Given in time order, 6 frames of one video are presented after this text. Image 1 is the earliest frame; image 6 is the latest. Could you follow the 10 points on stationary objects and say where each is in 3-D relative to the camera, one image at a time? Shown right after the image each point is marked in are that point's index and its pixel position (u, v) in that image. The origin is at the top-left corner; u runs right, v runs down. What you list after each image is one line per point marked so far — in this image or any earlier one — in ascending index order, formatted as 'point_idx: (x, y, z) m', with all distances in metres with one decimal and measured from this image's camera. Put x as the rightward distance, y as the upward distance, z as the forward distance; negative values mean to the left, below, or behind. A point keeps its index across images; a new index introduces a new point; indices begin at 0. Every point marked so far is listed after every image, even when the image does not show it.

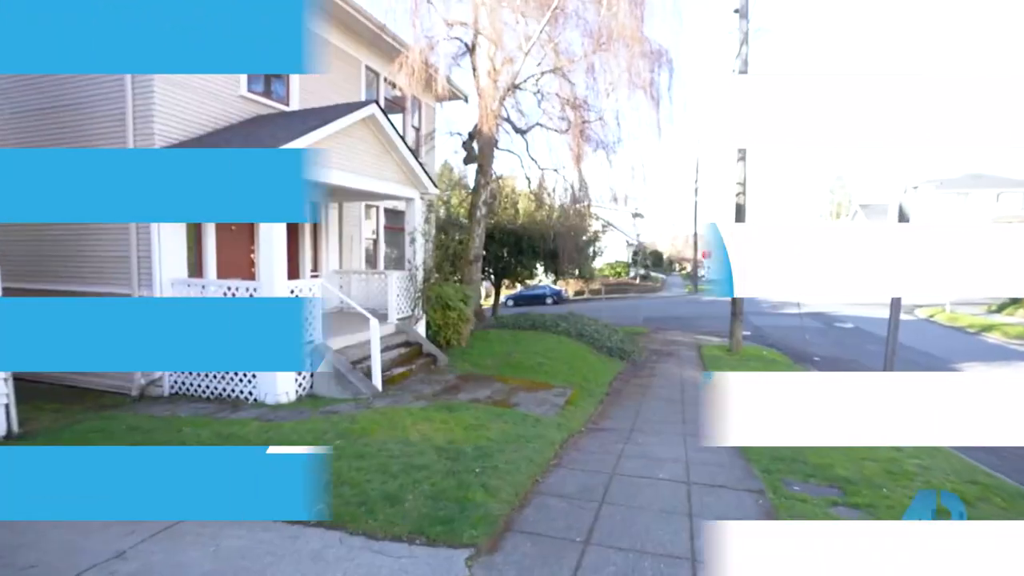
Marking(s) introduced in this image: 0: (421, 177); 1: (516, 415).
0: (-1.9, +2.3, +10.4) m
1: (+0.1, -1.7, +6.7) m
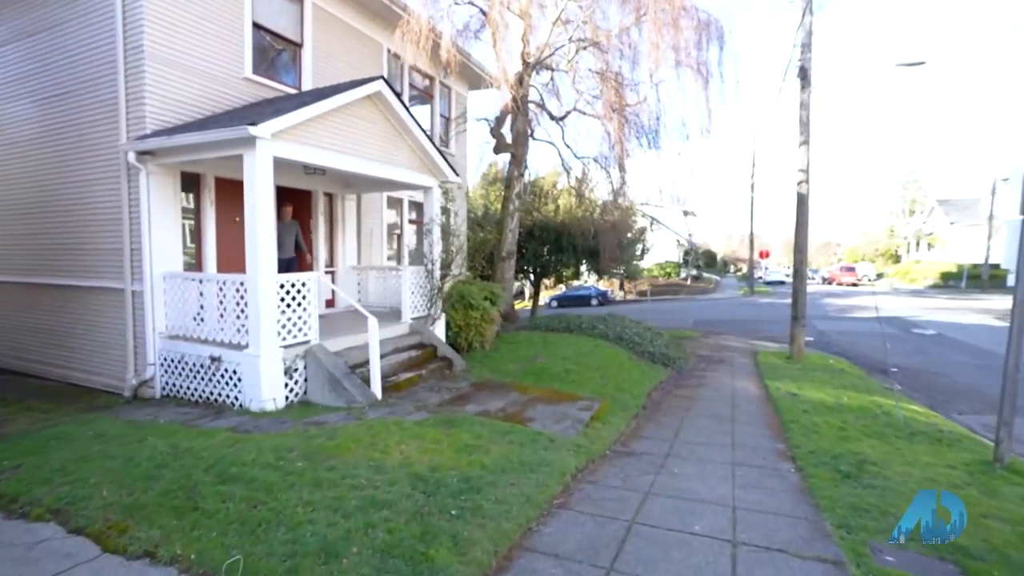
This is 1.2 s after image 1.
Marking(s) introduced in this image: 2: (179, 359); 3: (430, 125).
0: (-1.4, +2.4, +9.5) m
1: (+0.2, -1.7, +5.7) m
2: (-4.8, -1.0, +7.2) m
3: (-2.2, +4.5, +13.9) m
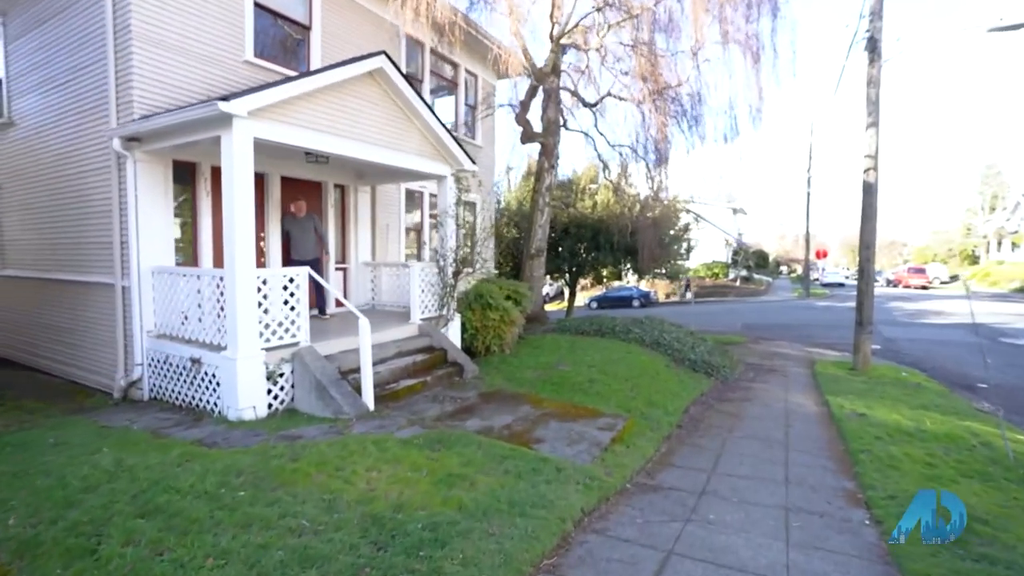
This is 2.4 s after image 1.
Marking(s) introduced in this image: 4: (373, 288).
0: (-1.1, +2.4, +8.7) m
1: (+0.2, -1.6, +4.8) m
2: (-4.7, -1.0, +6.7) m
3: (-1.4, +4.5, +13.1) m
4: (-2.9, 0.0, +10.4) m
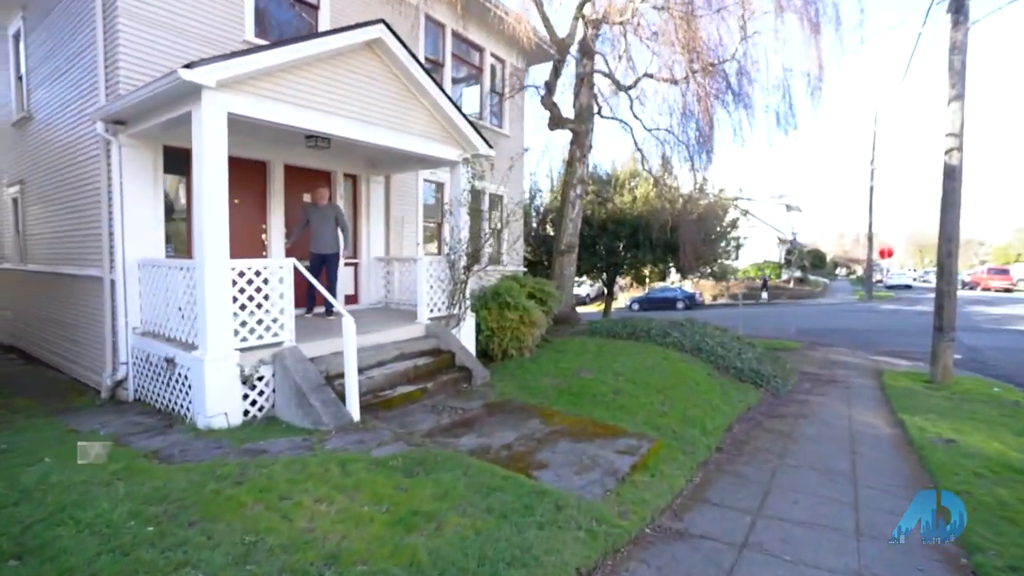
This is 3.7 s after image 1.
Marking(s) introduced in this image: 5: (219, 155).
0: (-0.8, +2.5, +7.9) m
1: (+0.1, -1.6, +3.9) m
2: (-4.6, -0.9, +6.2) m
3: (-0.8, +4.6, +12.3) m
4: (-2.5, +0.1, +9.8) m
5: (-3.0, +1.4, +5.1) m
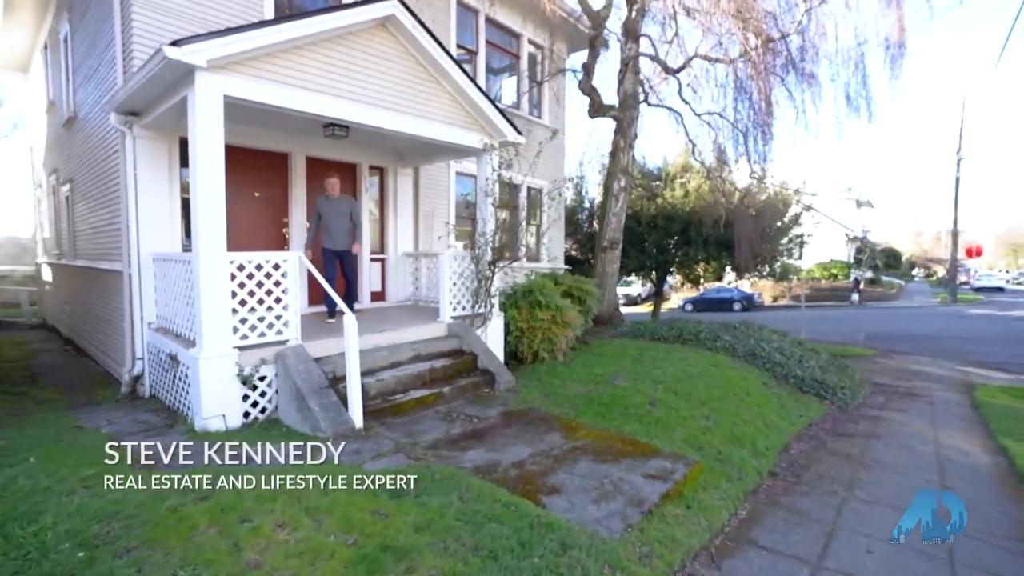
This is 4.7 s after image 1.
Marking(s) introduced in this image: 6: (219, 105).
0: (-0.3, +2.5, +7.4) m
1: (+0.1, -1.5, +3.2) m
2: (-4.3, -0.8, +6.1) m
3: (+0.1, +4.6, +11.8) m
4: (-1.8, +0.1, +9.4) m
5: (-2.9, +1.4, +4.8) m
6: (-2.8, +1.8, +4.8) m
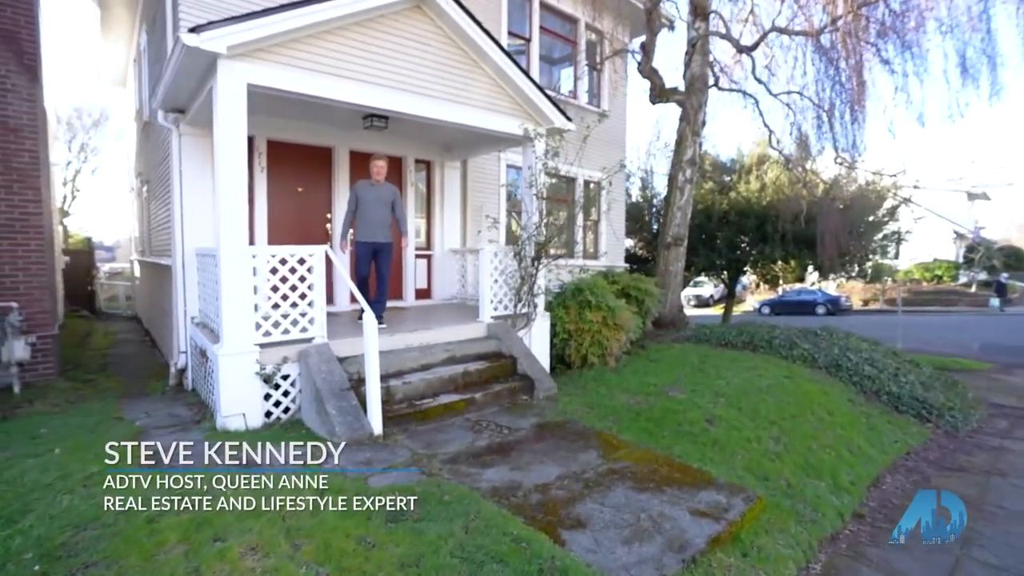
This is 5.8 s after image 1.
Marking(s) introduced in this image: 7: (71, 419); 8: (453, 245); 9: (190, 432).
0: (+0.3, +2.6, +6.8) m
1: (+0.1, -1.5, +2.7) m
2: (-3.8, -0.7, +6.1) m
3: (+1.4, +4.6, +11.1) m
4: (-1.0, +0.2, +9.0) m
5: (-2.6, +1.5, +4.7) m
6: (-2.5, +1.8, +4.7) m
7: (-4.6, -1.4, +5.3) m
8: (-1.1, +0.8, +9.1) m
9: (-3.1, -1.4, +4.9) m
